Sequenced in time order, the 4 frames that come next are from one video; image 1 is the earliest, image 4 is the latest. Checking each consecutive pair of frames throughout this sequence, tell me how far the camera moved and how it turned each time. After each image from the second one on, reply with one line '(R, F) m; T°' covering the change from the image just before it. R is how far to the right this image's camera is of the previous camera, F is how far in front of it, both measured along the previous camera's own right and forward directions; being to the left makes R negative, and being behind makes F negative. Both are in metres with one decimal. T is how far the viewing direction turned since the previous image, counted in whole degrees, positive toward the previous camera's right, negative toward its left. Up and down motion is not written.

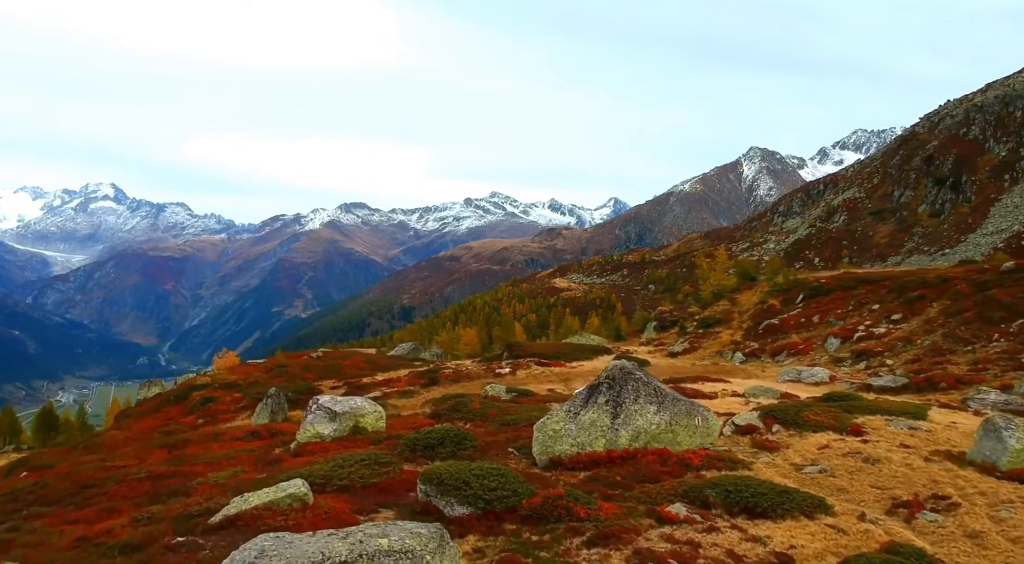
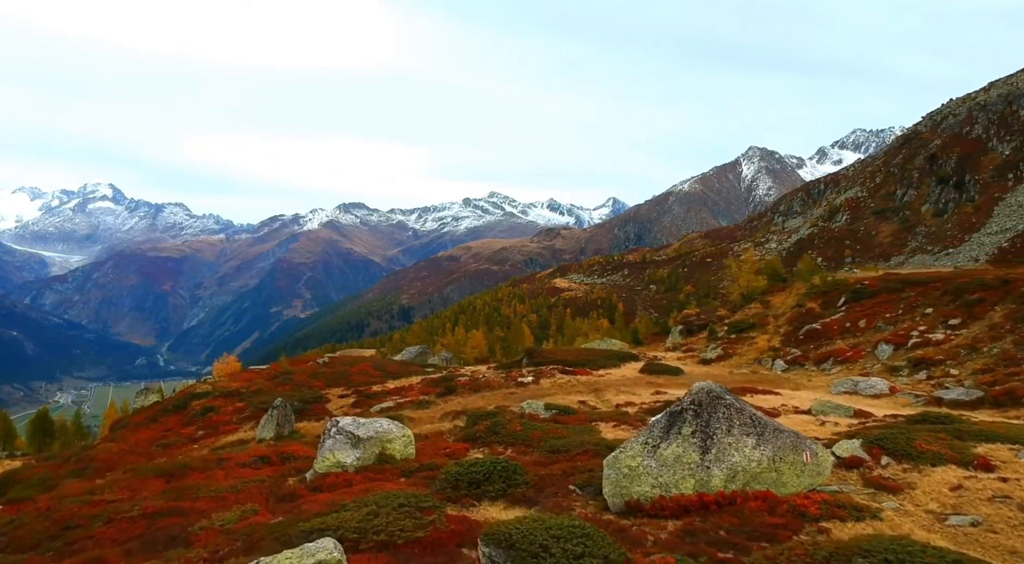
(-1.6, +3.6) m; 0°
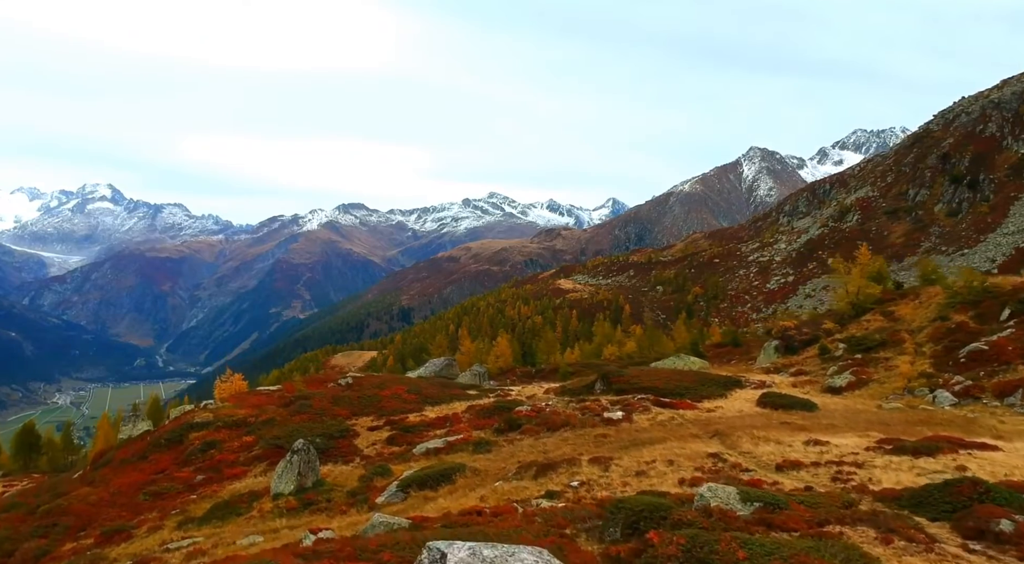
(-4.4, +10.8) m; 0°
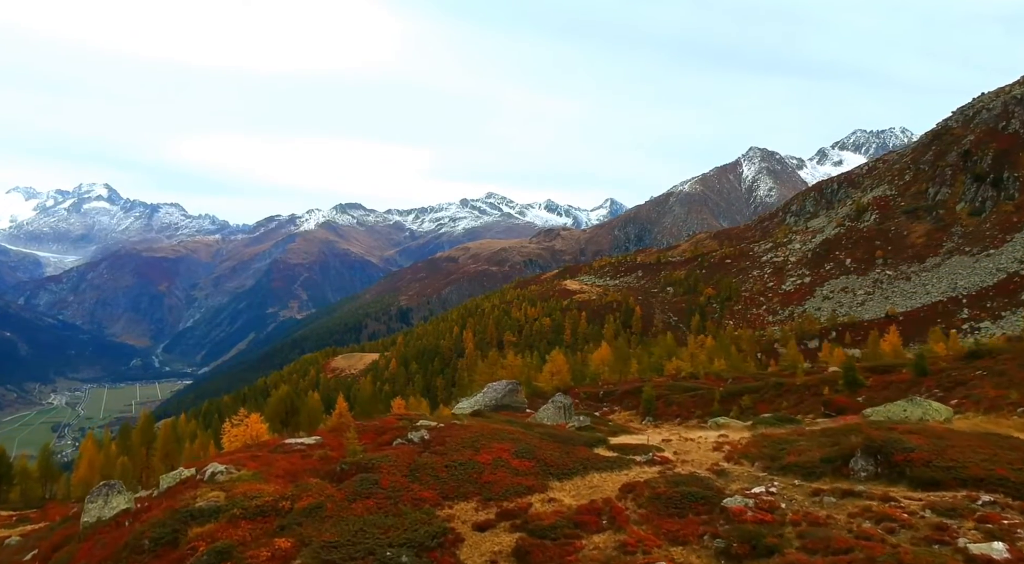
(-7.9, +18.3) m; 0°
